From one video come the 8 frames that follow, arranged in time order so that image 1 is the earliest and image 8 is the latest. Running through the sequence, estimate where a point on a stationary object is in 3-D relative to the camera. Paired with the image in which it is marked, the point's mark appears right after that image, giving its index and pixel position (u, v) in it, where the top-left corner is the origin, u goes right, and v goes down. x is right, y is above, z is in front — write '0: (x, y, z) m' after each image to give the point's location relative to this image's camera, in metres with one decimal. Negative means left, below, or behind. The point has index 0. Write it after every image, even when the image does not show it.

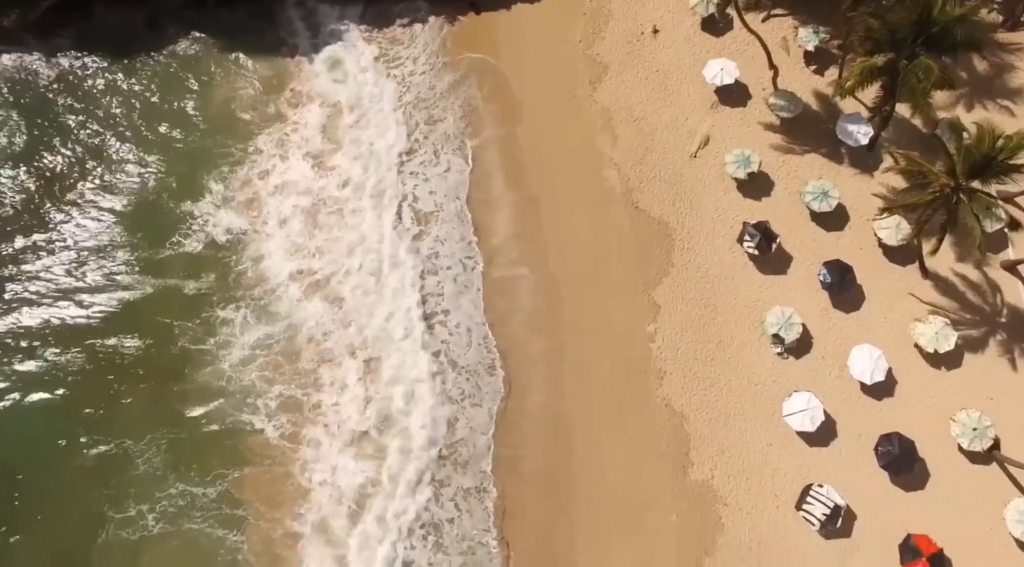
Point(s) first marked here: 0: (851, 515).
0: (+6.7, -4.7, +19.4) m
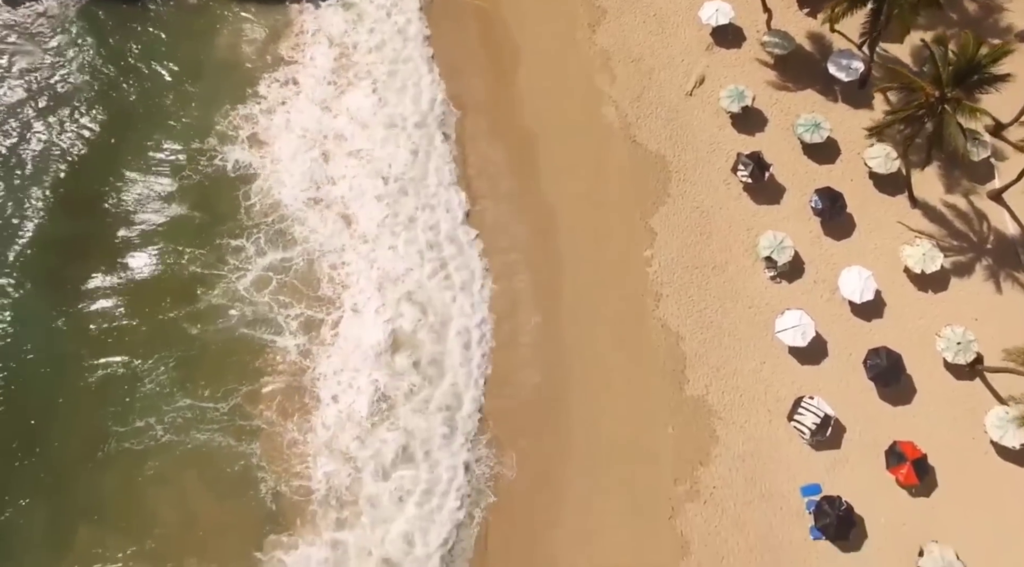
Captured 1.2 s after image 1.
0: (+6.8, -3.0, +20.2) m
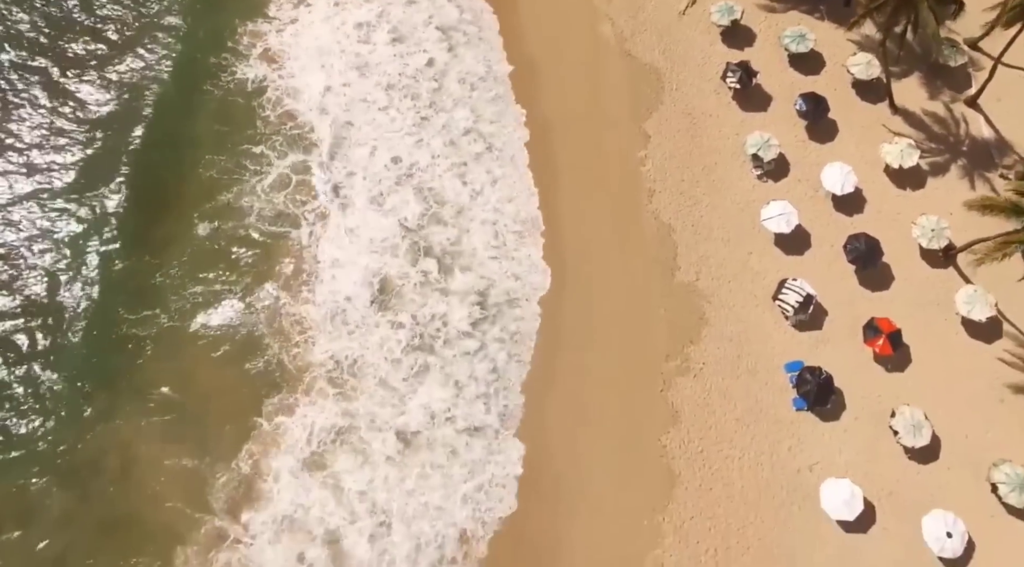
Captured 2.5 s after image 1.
0: (+6.8, -0.6, +21.6) m
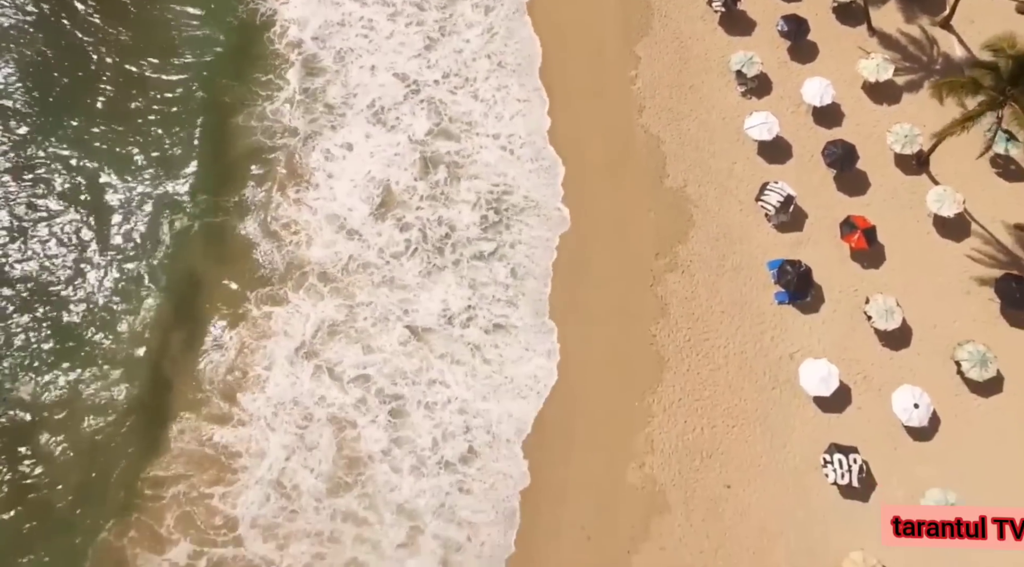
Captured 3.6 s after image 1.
0: (+6.8, +1.6, +23.0) m
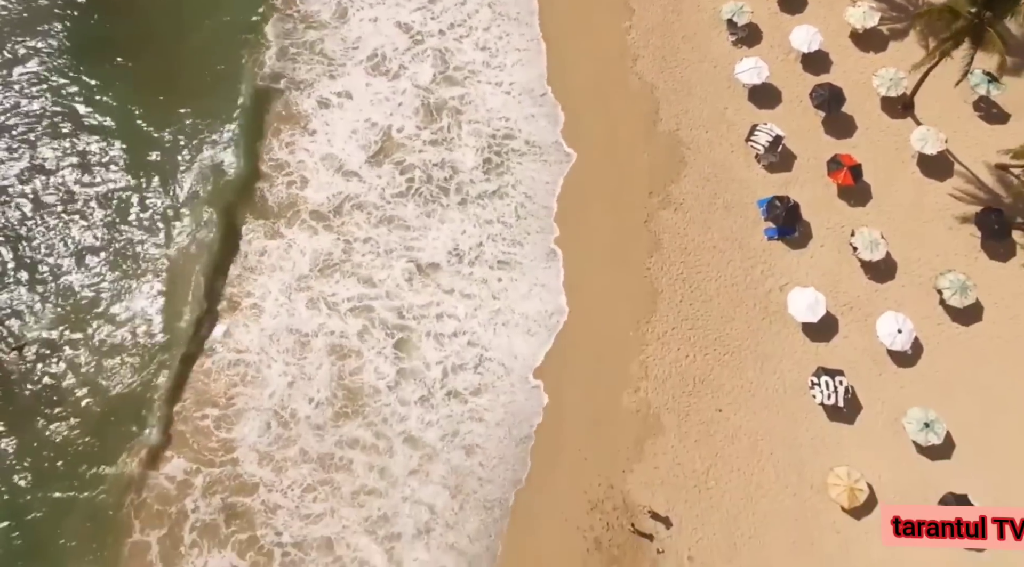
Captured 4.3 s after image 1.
0: (+6.8, +3.1, +23.8) m
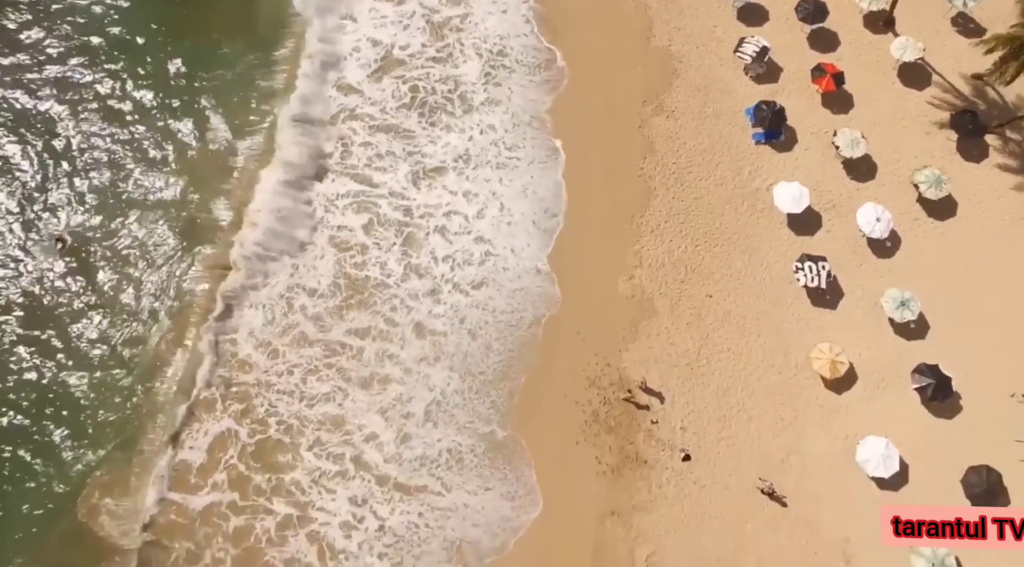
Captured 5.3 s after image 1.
0: (+6.8, +5.5, +25.1) m
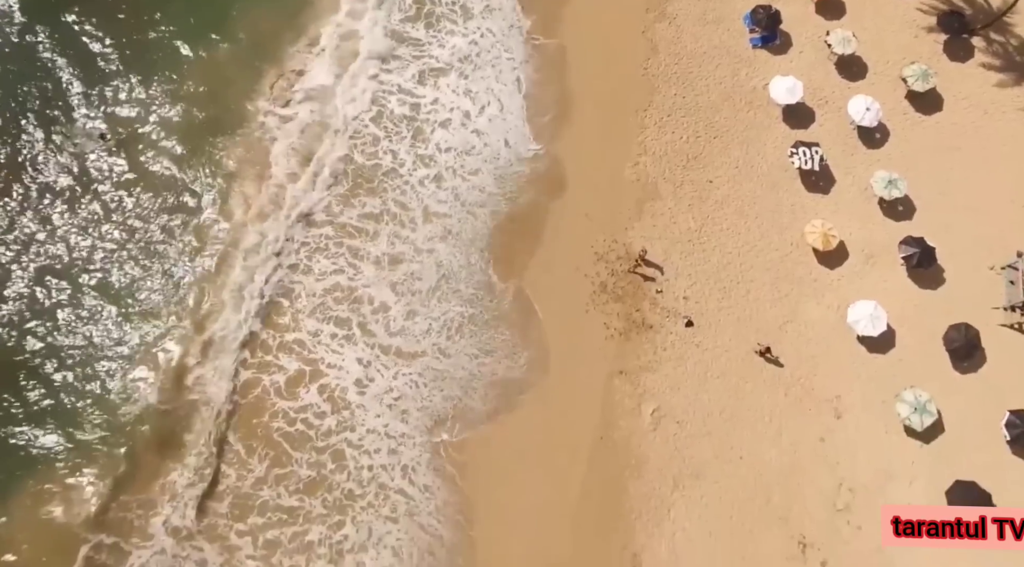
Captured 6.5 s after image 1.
0: (+7.0, +8.3, +26.5) m
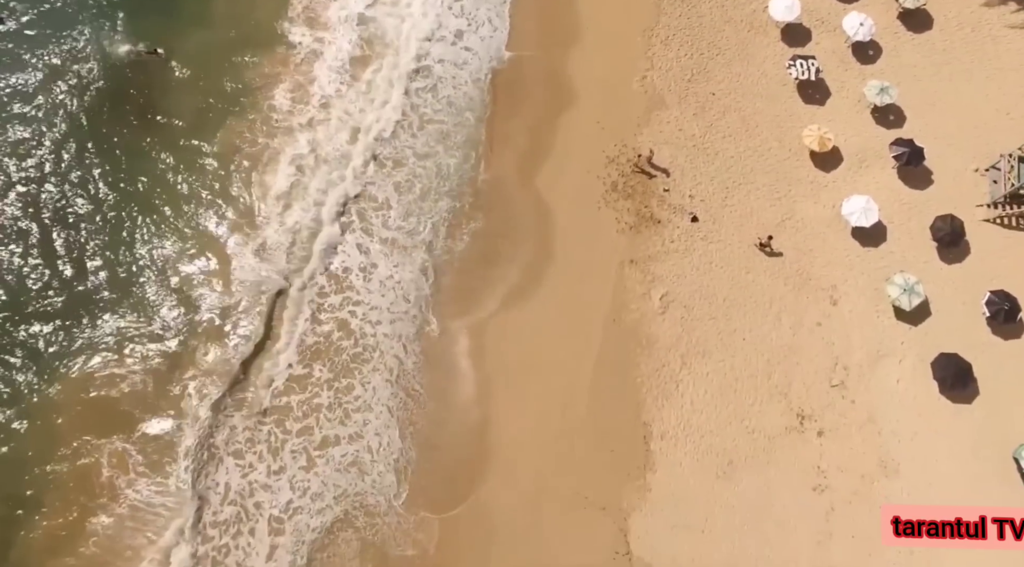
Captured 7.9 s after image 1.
0: (+7.4, +10.7, +28.1) m
